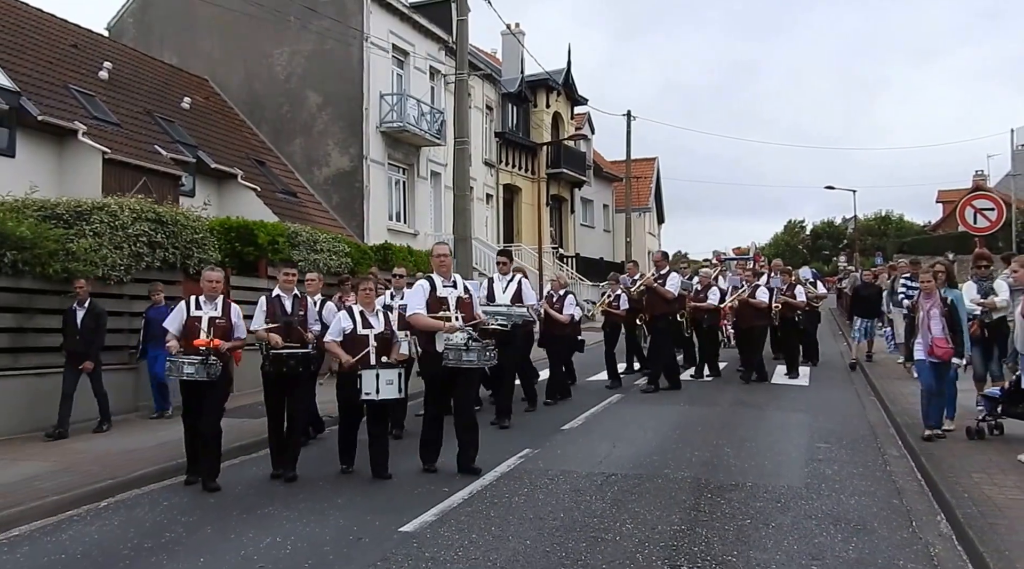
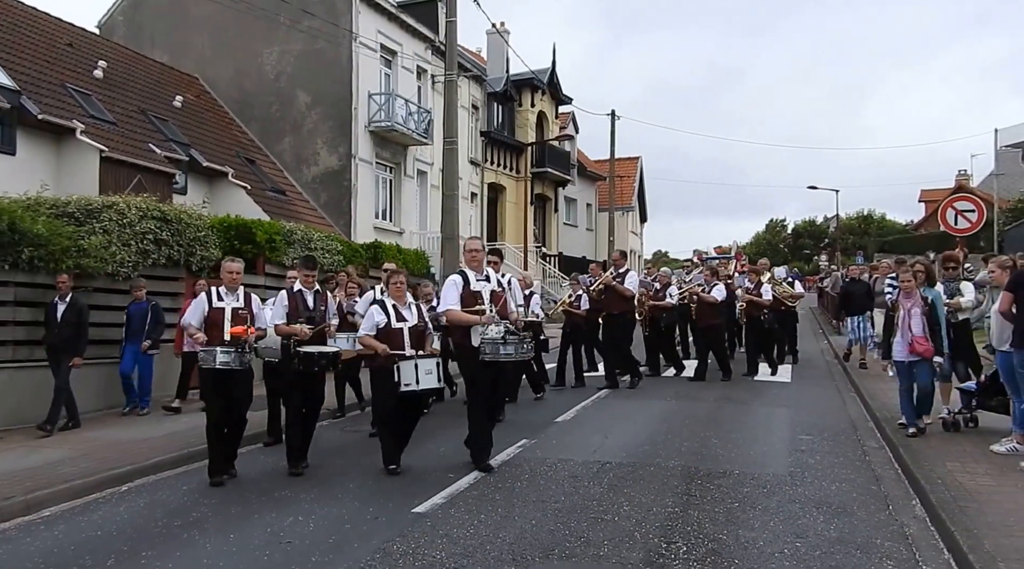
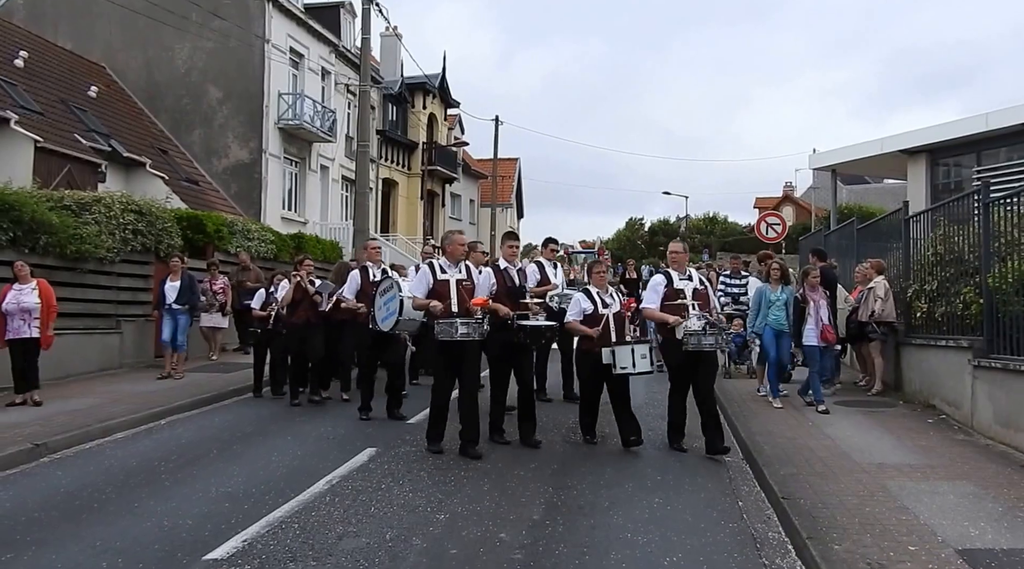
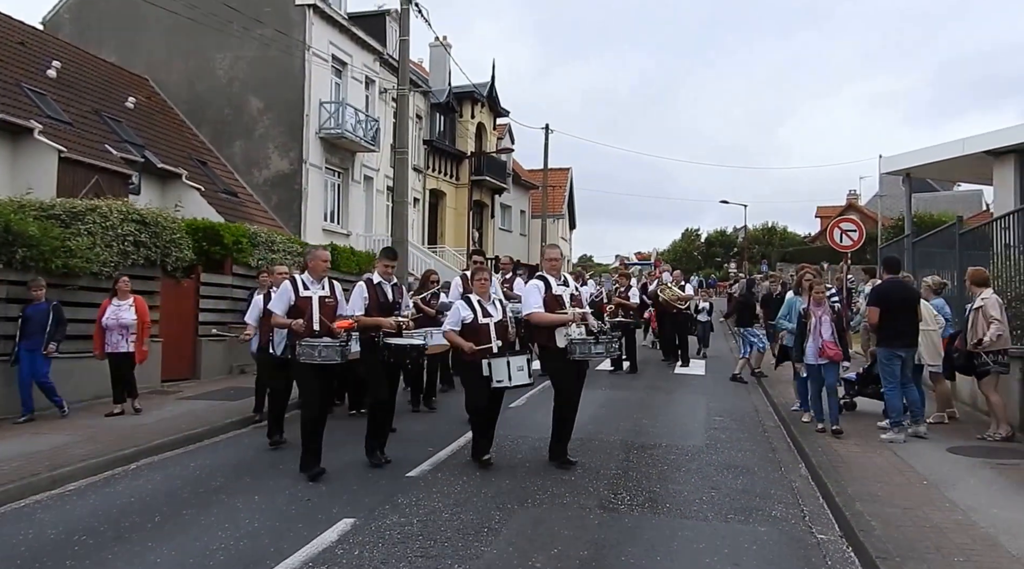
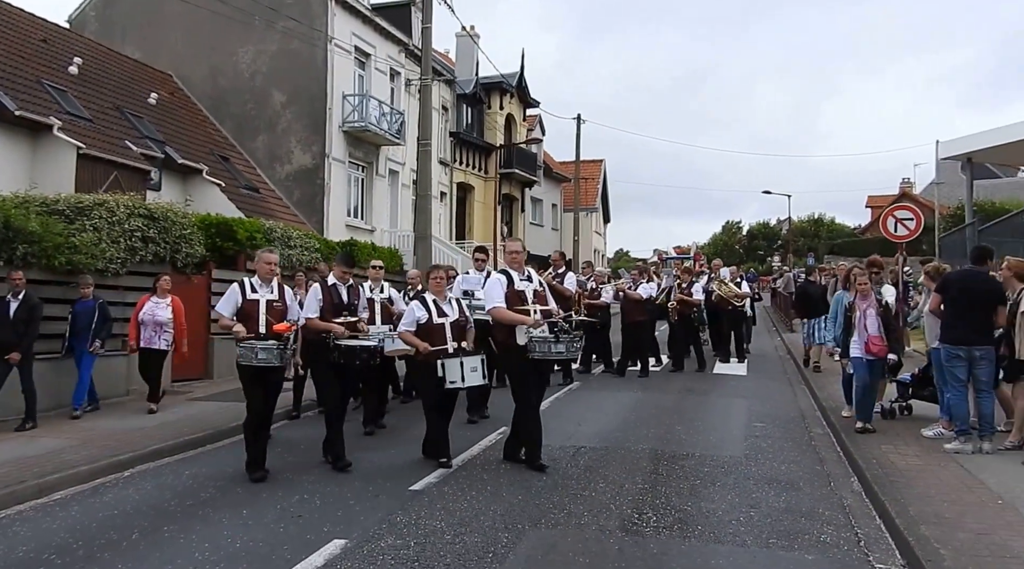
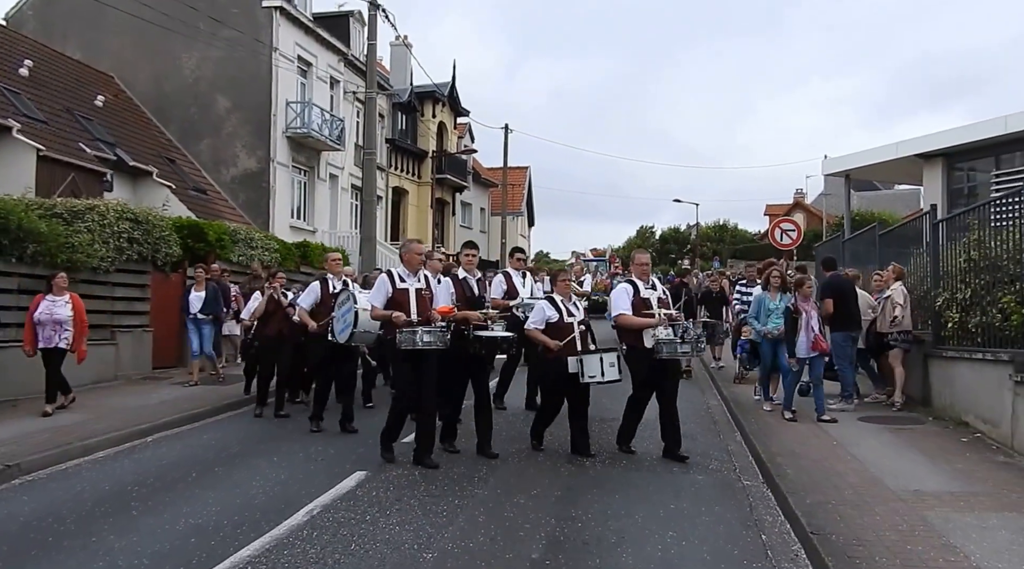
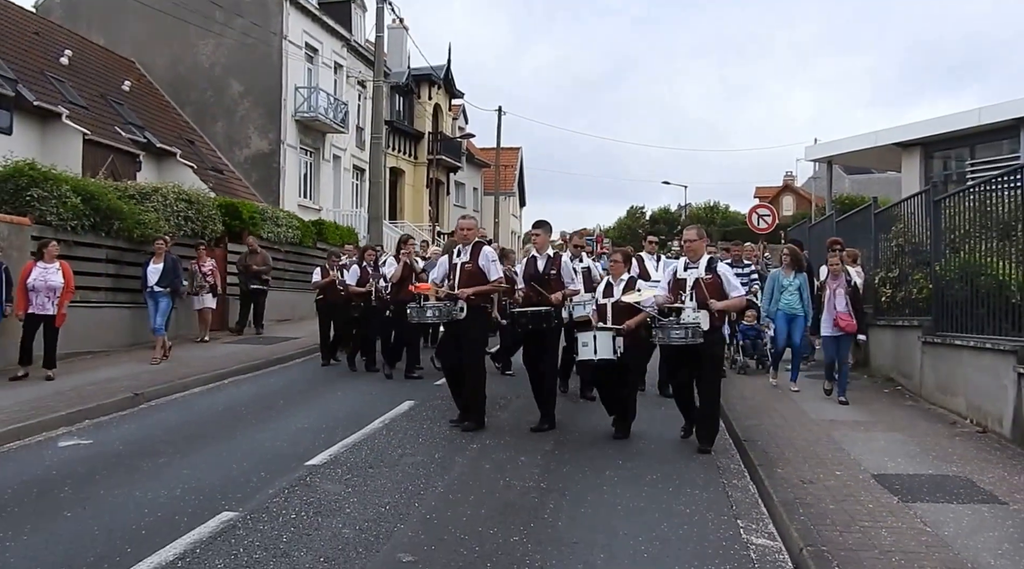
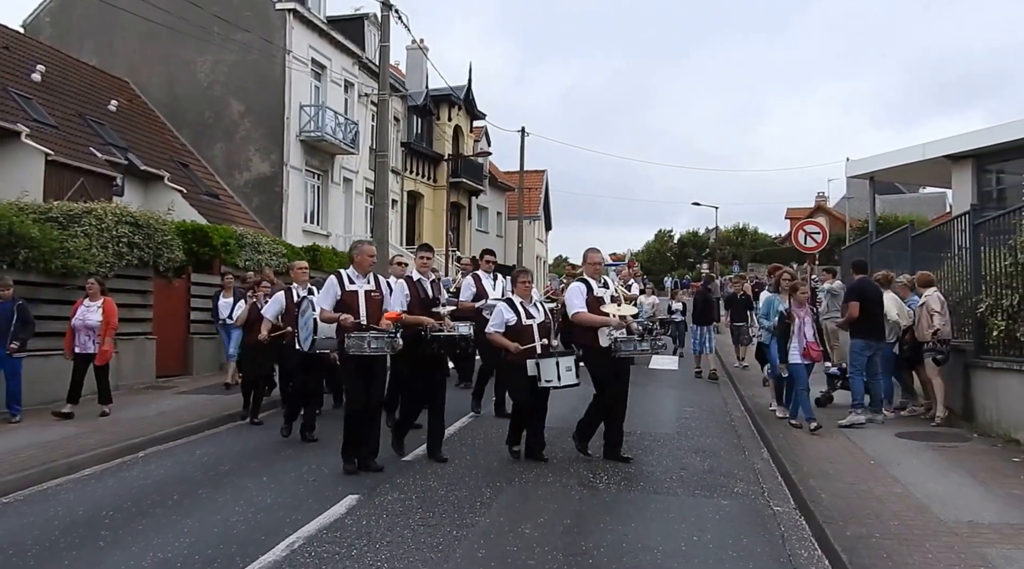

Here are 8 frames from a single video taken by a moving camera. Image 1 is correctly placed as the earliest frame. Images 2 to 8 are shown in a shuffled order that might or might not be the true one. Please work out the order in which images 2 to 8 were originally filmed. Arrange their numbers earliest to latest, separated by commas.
2, 5, 4, 8, 6, 3, 7
